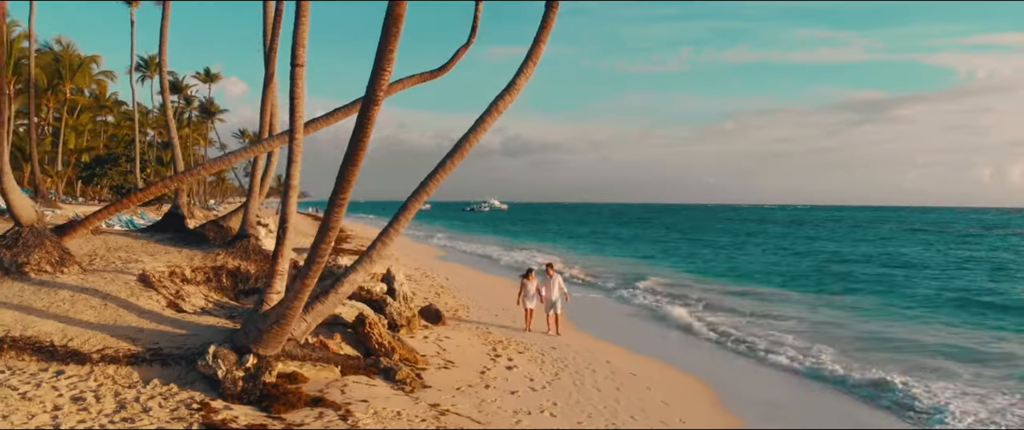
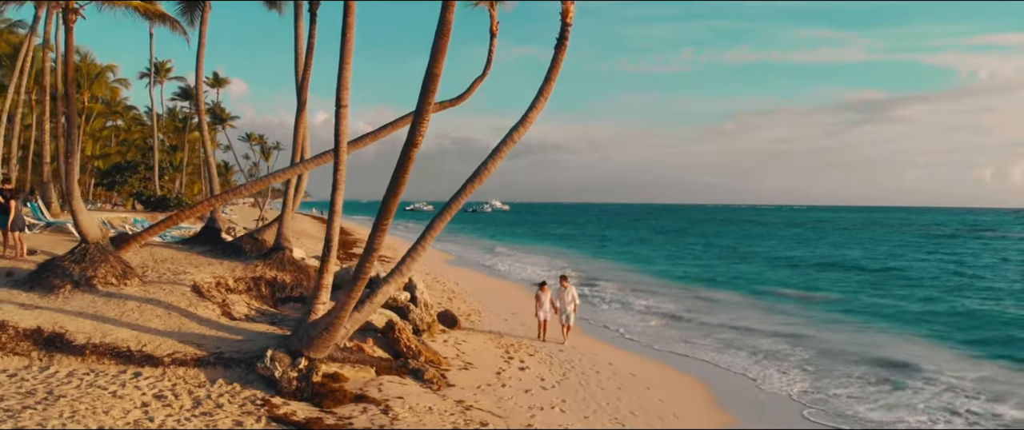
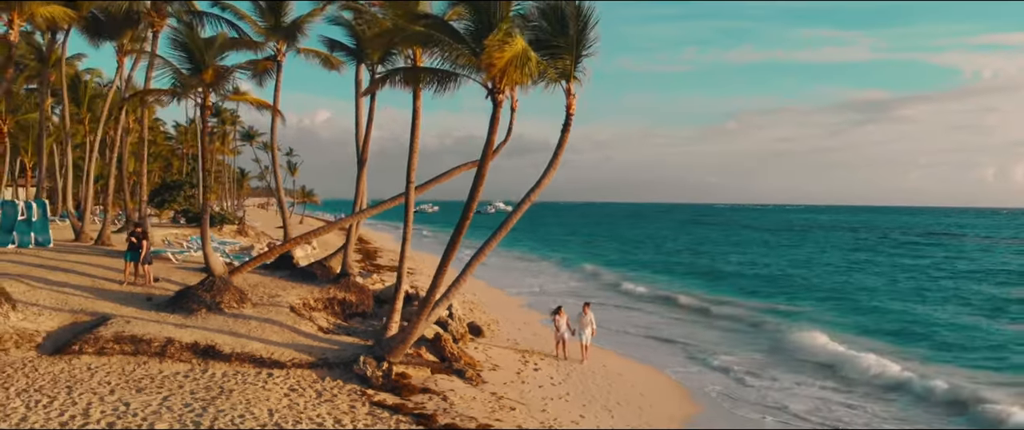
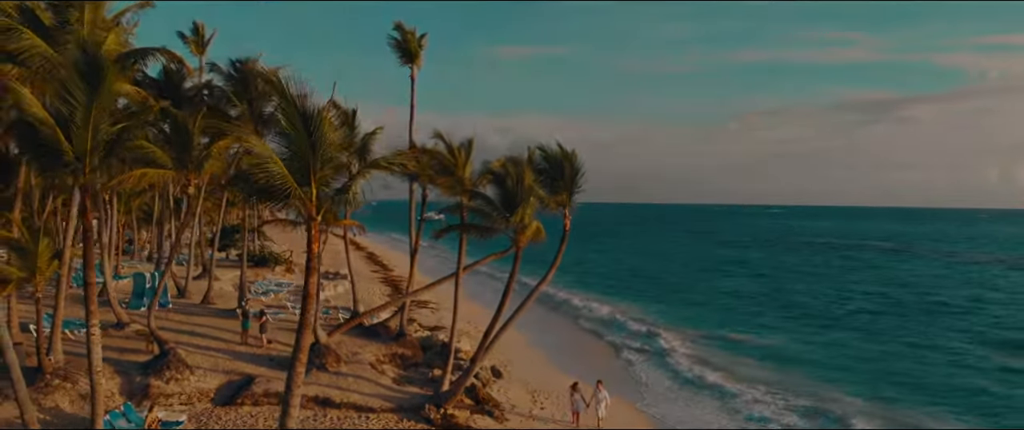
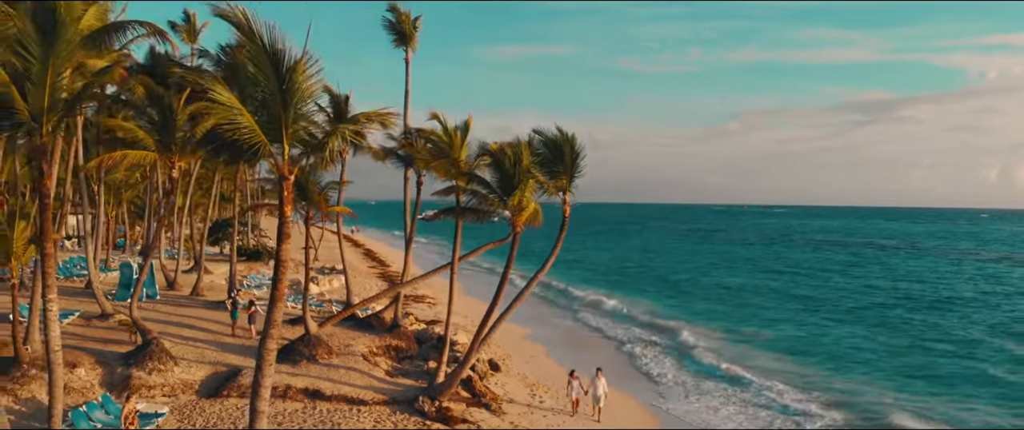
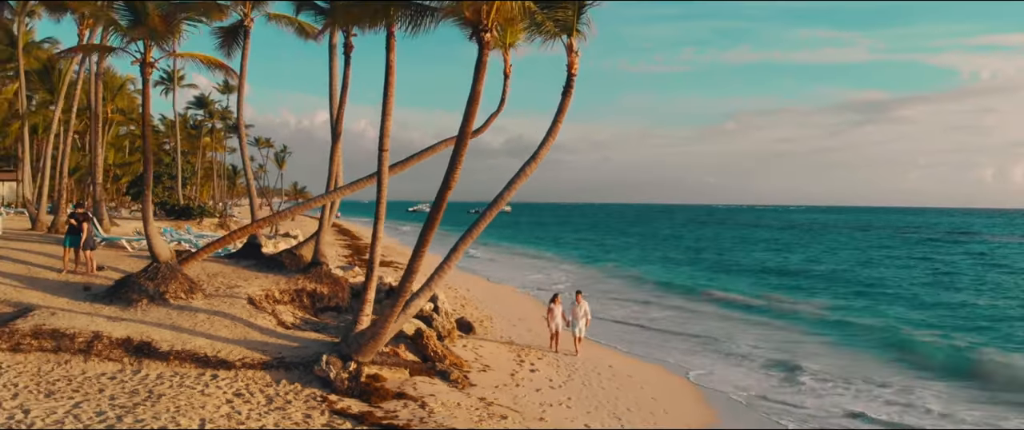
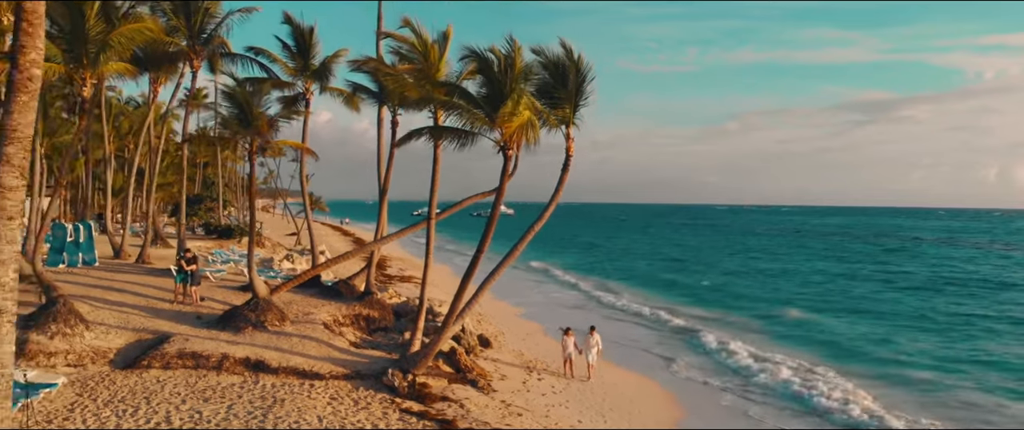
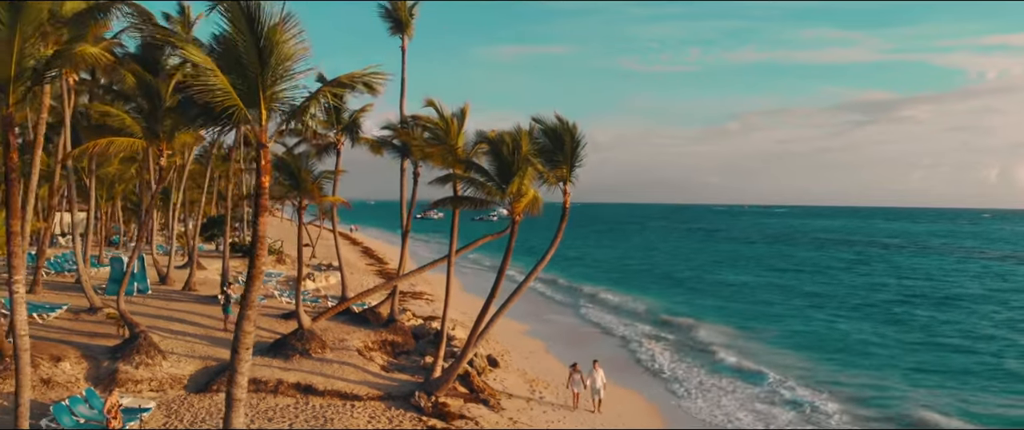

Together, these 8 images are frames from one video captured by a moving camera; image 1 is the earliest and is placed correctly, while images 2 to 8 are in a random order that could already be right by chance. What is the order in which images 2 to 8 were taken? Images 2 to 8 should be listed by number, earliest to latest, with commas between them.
2, 6, 3, 7, 8, 5, 4
